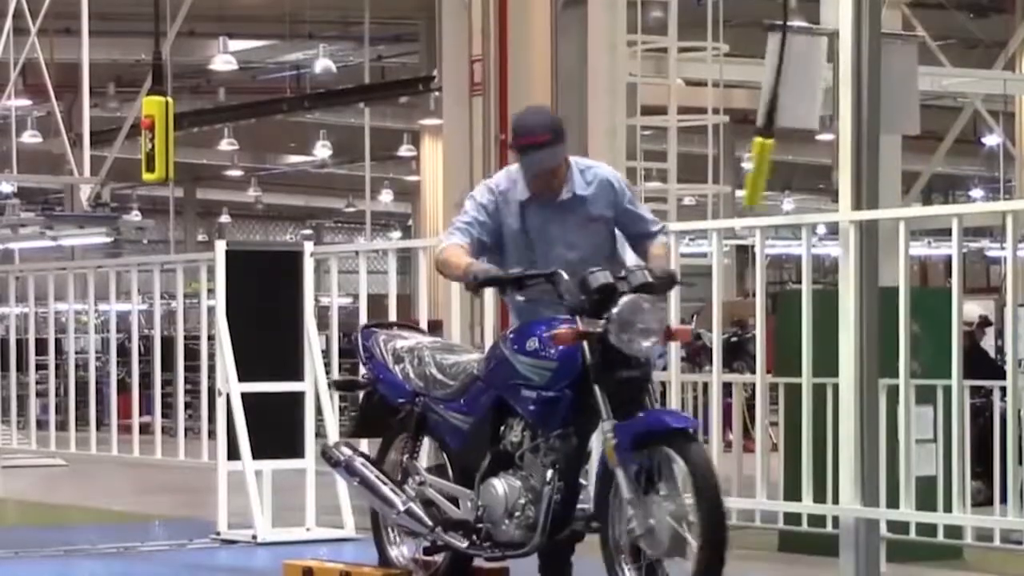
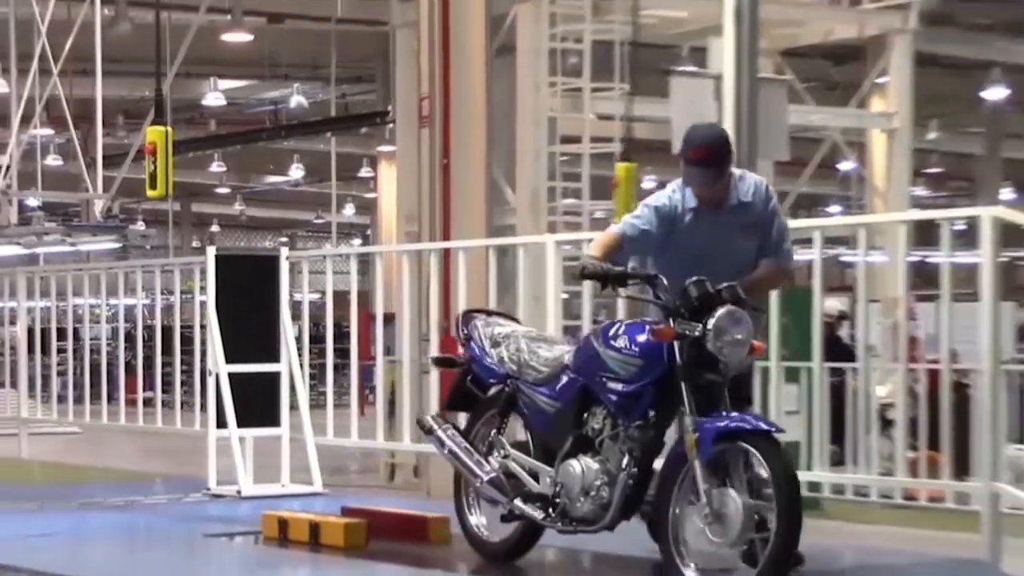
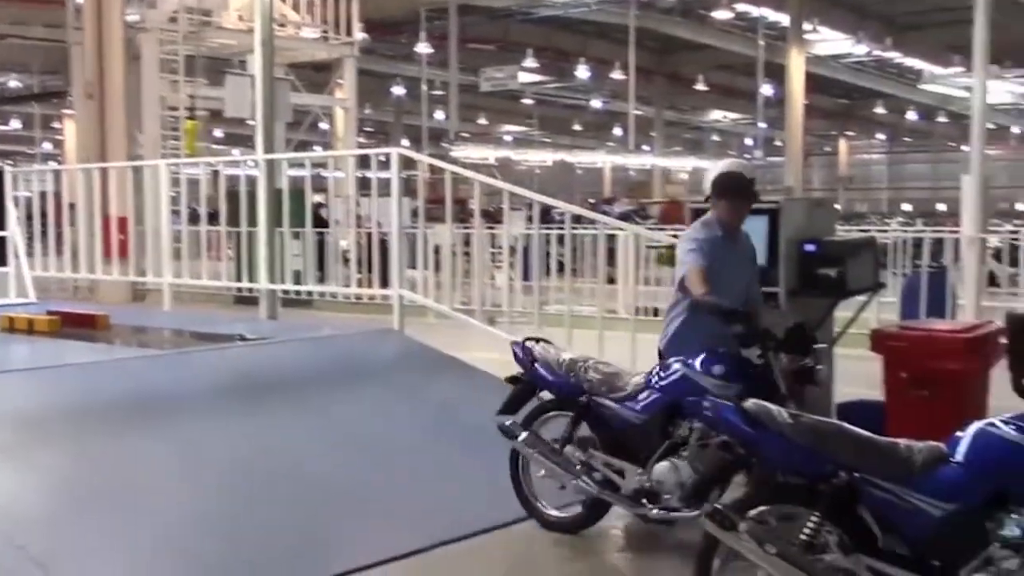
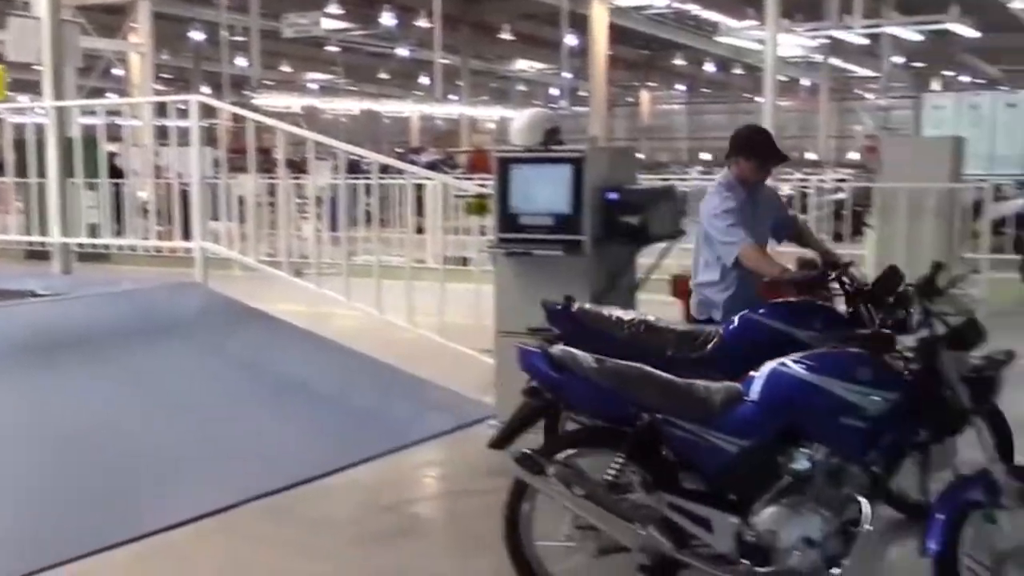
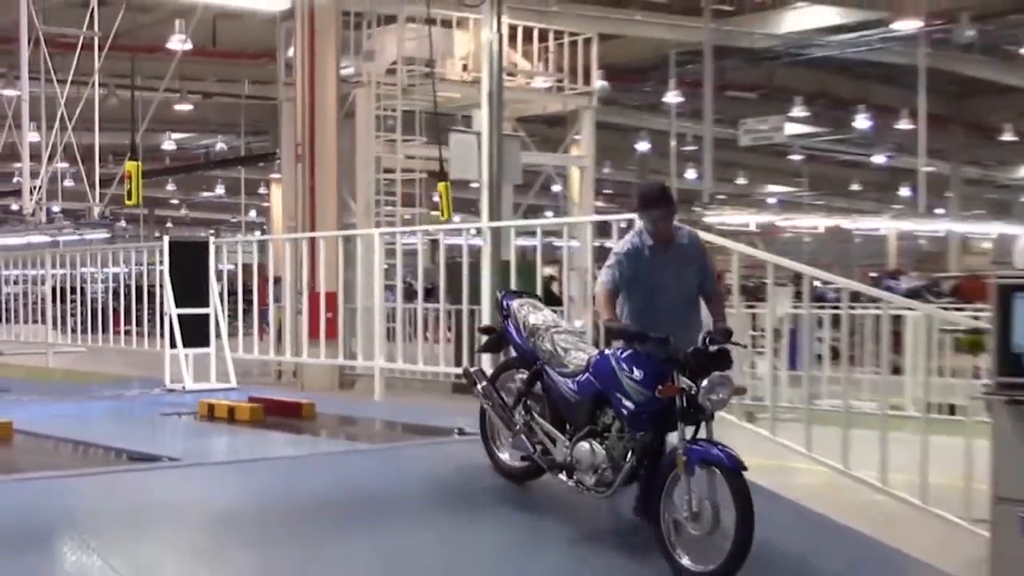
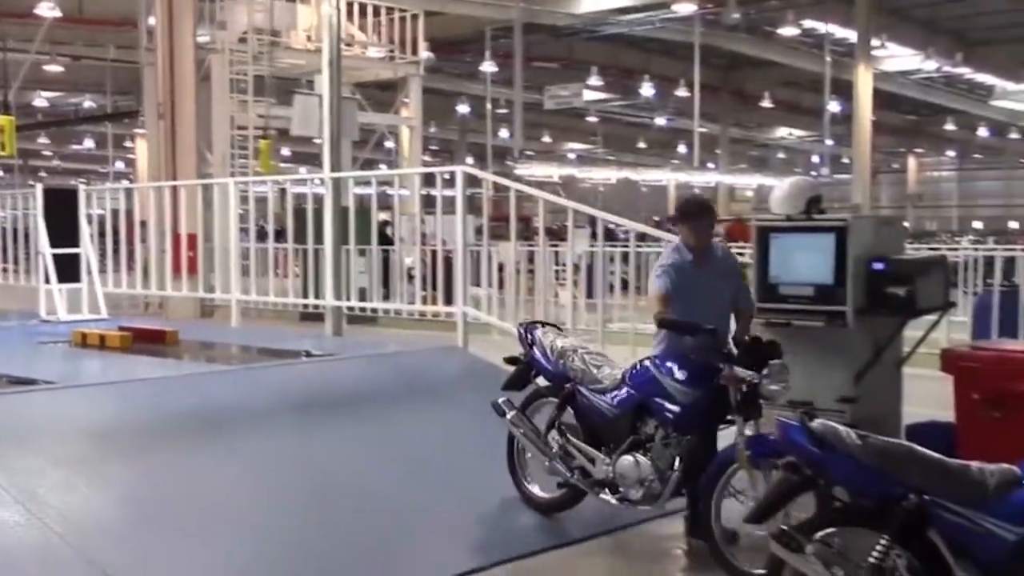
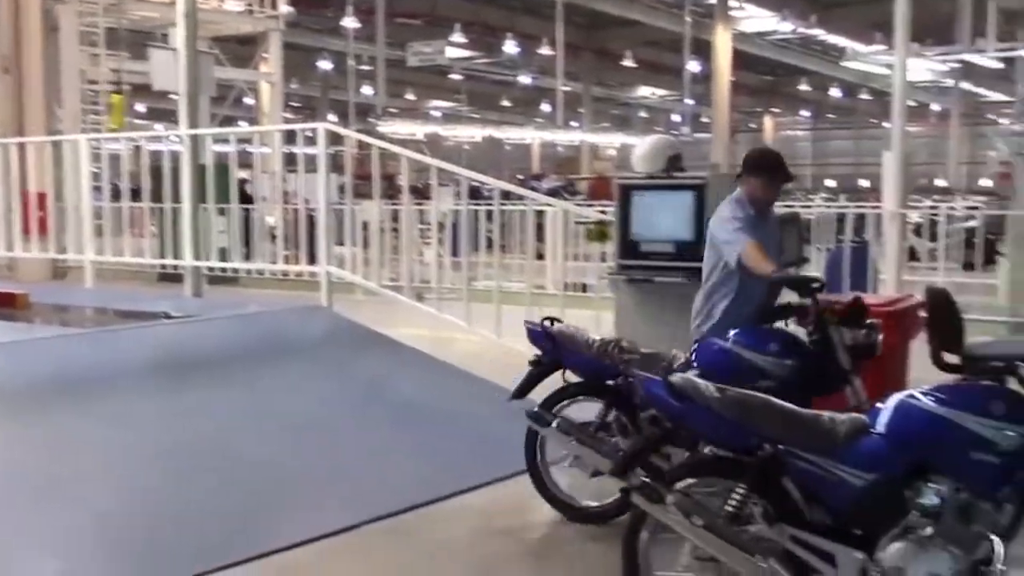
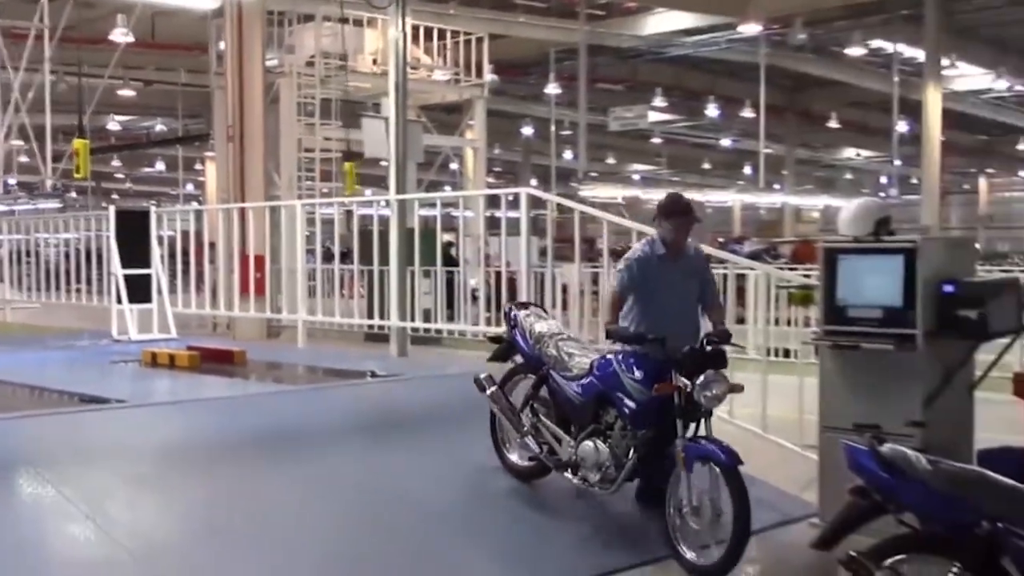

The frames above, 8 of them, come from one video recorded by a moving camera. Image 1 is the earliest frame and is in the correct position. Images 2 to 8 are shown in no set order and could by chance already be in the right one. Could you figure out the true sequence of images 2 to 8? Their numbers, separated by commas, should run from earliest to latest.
2, 5, 8, 6, 3, 7, 4
